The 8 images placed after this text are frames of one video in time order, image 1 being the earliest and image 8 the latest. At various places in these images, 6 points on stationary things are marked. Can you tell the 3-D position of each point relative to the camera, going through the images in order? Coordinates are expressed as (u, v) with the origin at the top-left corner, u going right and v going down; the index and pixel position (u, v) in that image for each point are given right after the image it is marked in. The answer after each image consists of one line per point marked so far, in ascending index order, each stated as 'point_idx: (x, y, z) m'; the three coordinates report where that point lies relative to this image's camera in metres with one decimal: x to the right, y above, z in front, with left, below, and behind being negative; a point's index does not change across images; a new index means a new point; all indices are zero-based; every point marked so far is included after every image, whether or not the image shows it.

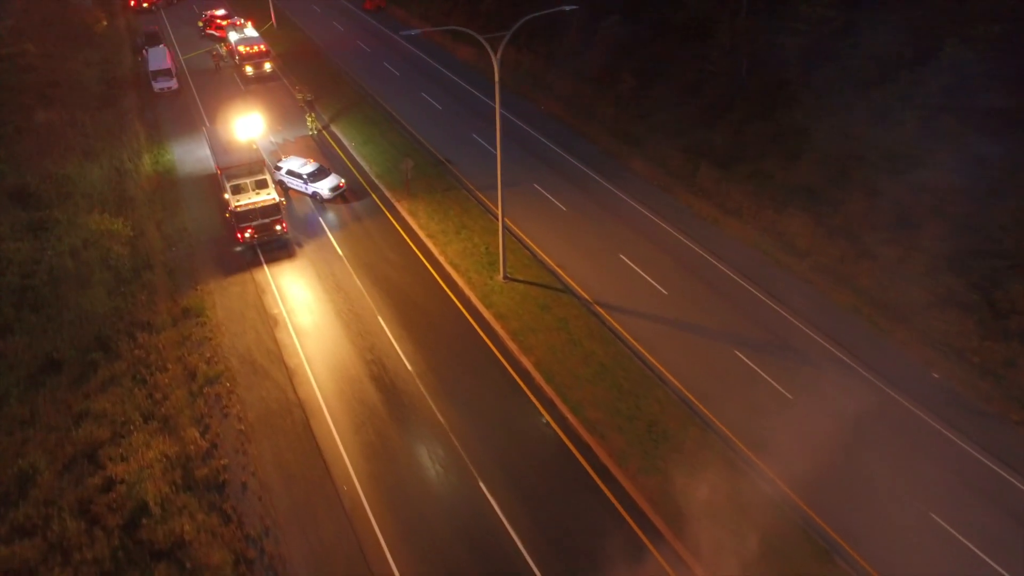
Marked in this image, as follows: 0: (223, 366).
0: (-8.8, -2.4, +18.1) m
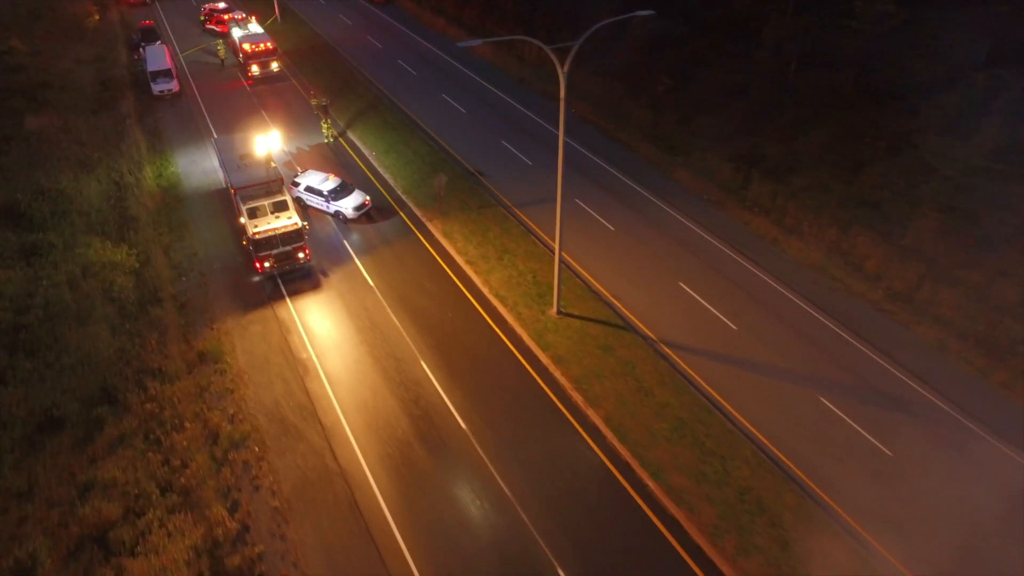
0: (-7.0, -3.7, +15.8) m
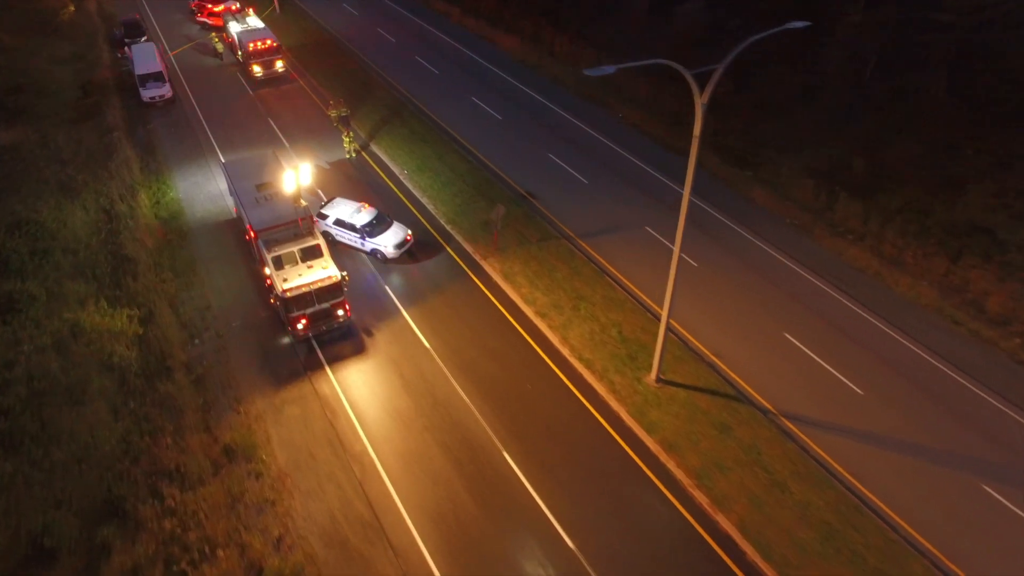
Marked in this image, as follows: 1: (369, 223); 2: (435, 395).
0: (-4.4, -5.6, +12.5) m
1: (-4.7, +2.1, +19.6) m
2: (-2.1, -2.8, +15.9) m
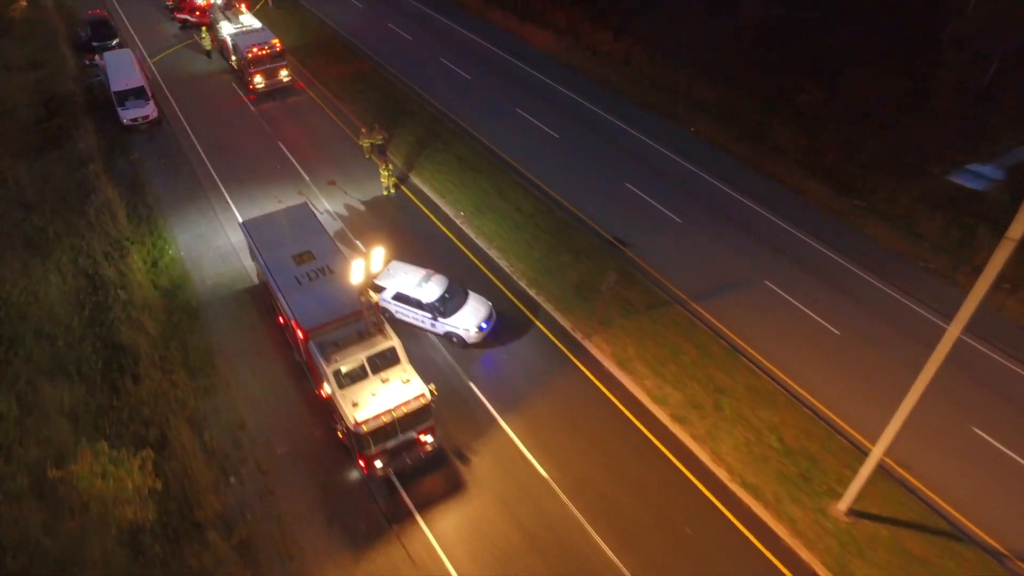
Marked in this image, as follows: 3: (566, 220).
0: (-1.0, -8.2, +8.4) m
1: (-1.8, -0.2, +15.3) m
2: (+1.1, -5.3, +11.9) m
3: (+1.8, +2.3, +19.5) m
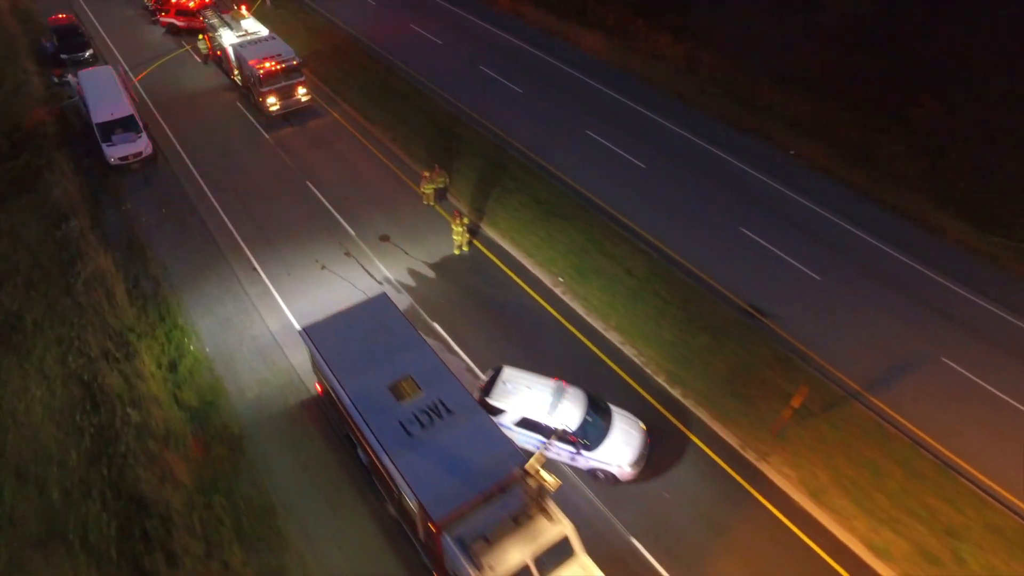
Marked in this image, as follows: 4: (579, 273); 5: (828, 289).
0: (+2.6, -10.6, +4.8) m
1: (+1.3, -2.5, +11.5) m
2: (+4.5, -7.5, +8.3) m
3: (+4.6, +0.2, +15.7) m
4: (+1.7, +0.5, +15.8) m
5: (+8.7, +0.1, +16.2) m
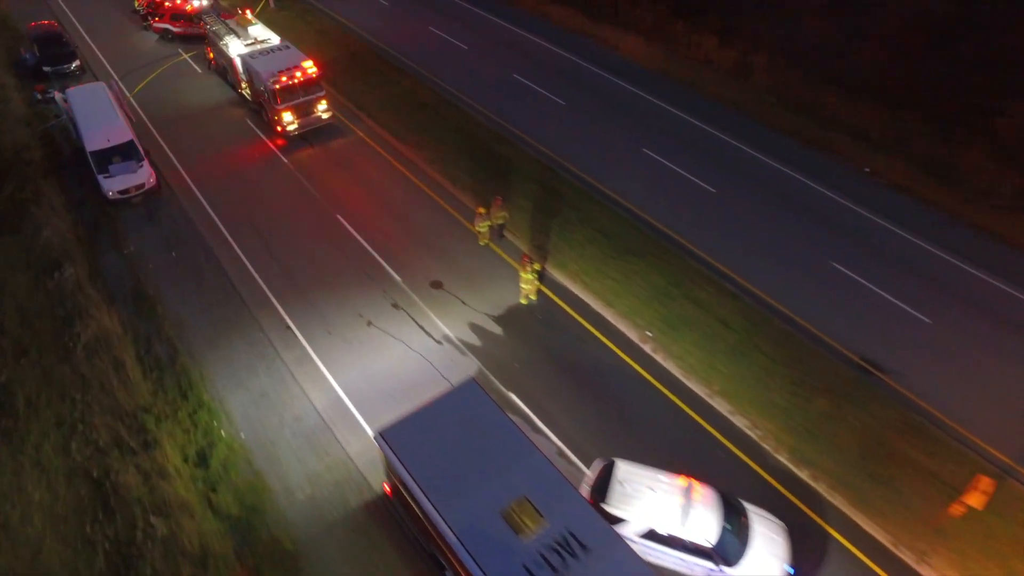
0: (+4.9, -11.9, +2.9) m
1: (+3.3, -3.8, +9.4) m
2: (+6.6, -8.8, +6.3) m
3: (+6.4, -1.0, +13.7) m
4: (+3.5, -0.7, +13.6) m
5: (+10.4, -1.0, +14.3) m
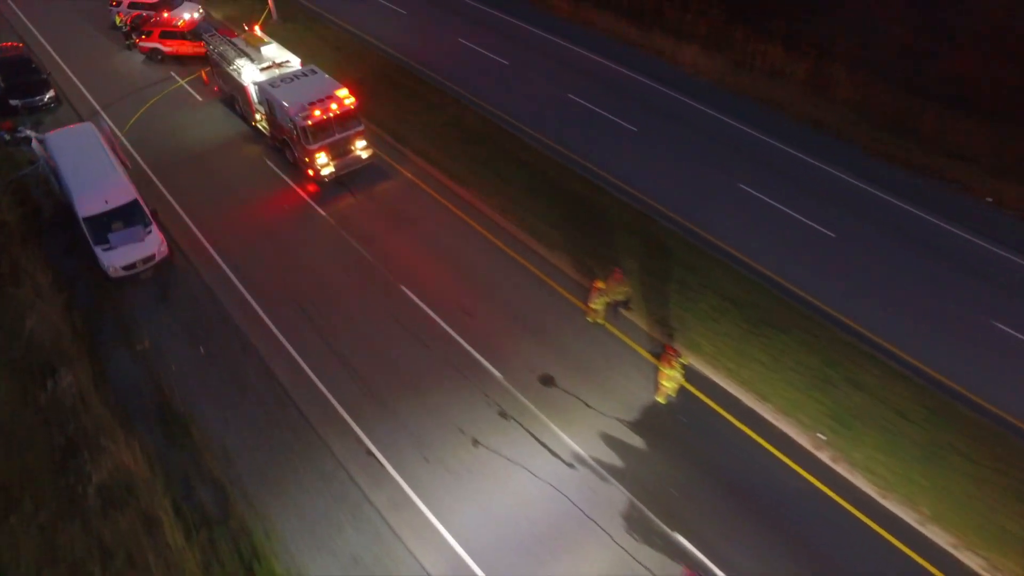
0: (+8.4, -13.6, +0.4) m
1: (+6.1, -5.5, +6.8) m
2: (+9.8, -10.4, +3.9) m
3: (+9.0, -2.6, +11.2) m
4: (+6.0, -2.4, +11.0) m
5: (+13.0, -2.5, +12.0) m
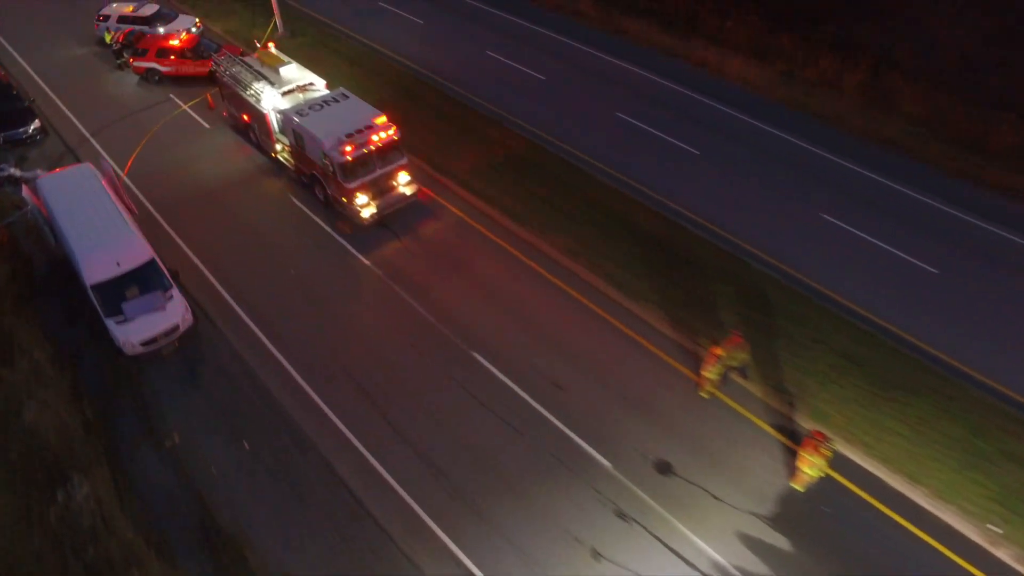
0: (+10.9, -14.5, -1.0) m
1: (+8.2, -6.5, +5.3) m
2: (+12.1, -11.3, +2.6) m
3: (+10.8, -3.5, +9.8) m
4: (+7.9, -3.4, +9.5) m
5: (+14.7, -3.3, +10.8) m
